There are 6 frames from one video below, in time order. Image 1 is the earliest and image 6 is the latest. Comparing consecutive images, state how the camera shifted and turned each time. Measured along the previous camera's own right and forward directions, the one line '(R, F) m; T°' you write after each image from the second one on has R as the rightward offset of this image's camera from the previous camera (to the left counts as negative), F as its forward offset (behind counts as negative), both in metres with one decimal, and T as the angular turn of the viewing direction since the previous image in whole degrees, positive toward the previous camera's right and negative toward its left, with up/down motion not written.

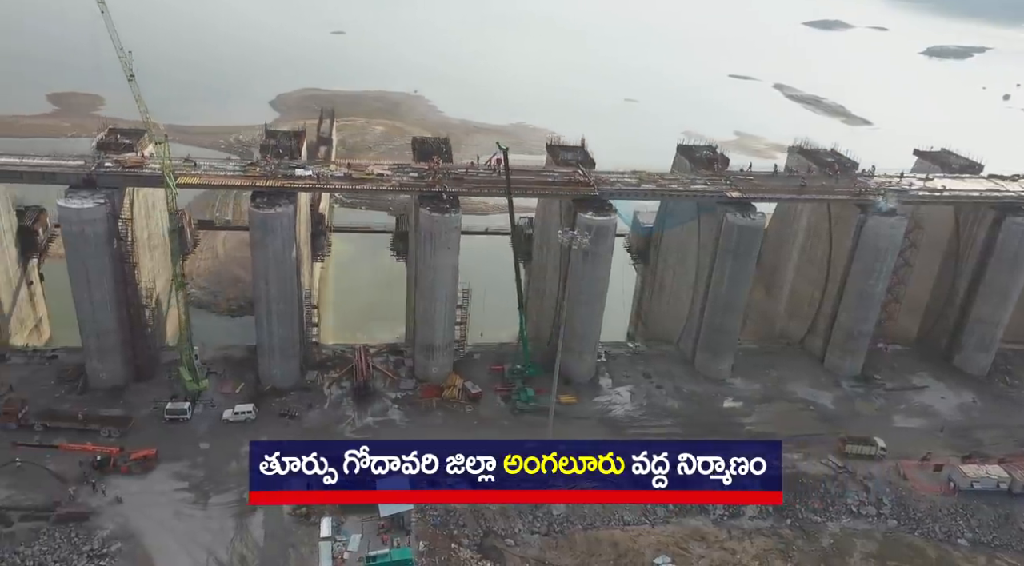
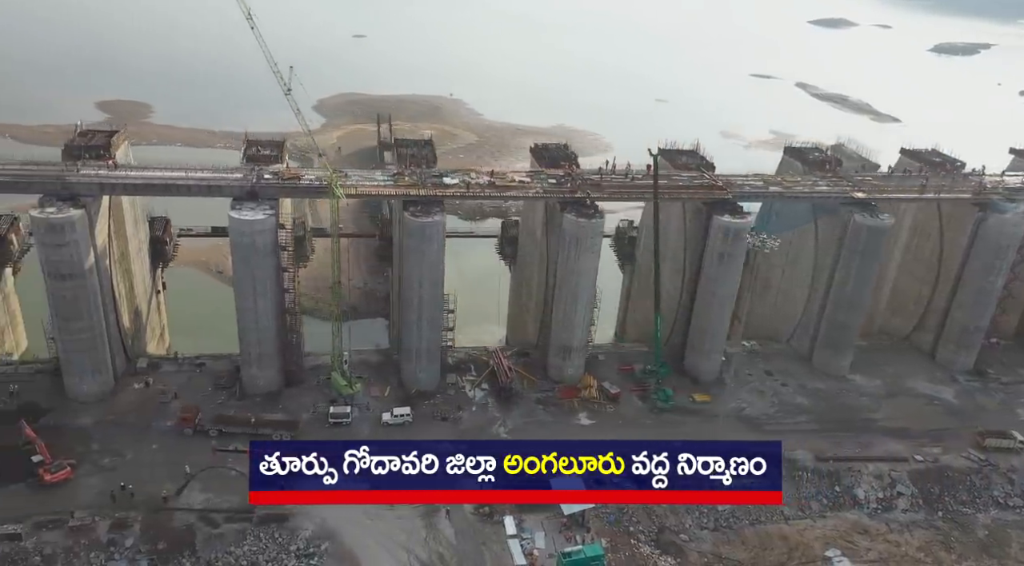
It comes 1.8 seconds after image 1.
(-8.2, -1.1) m; 0°
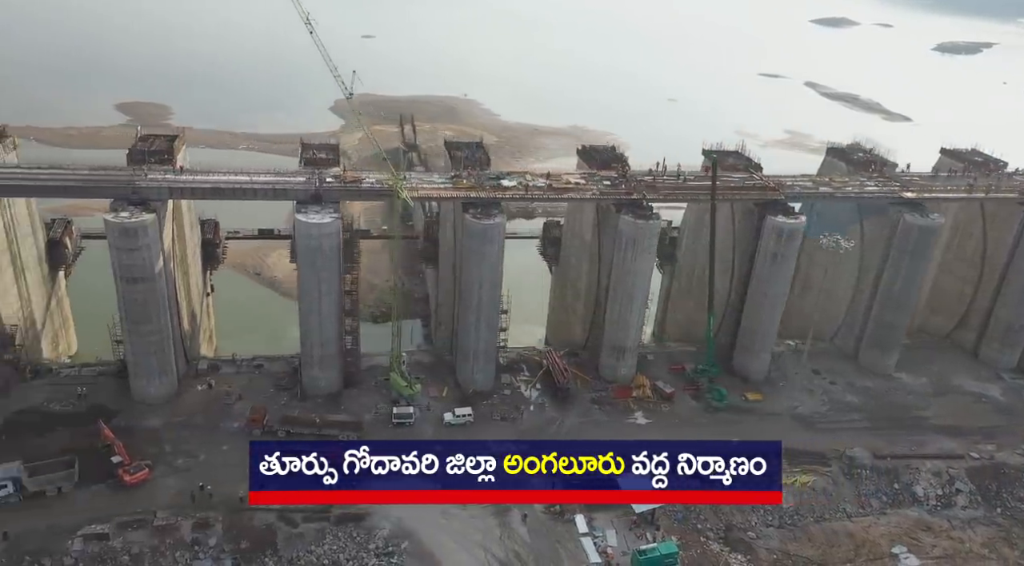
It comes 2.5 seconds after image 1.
(-3.3, -0.4) m; 0°
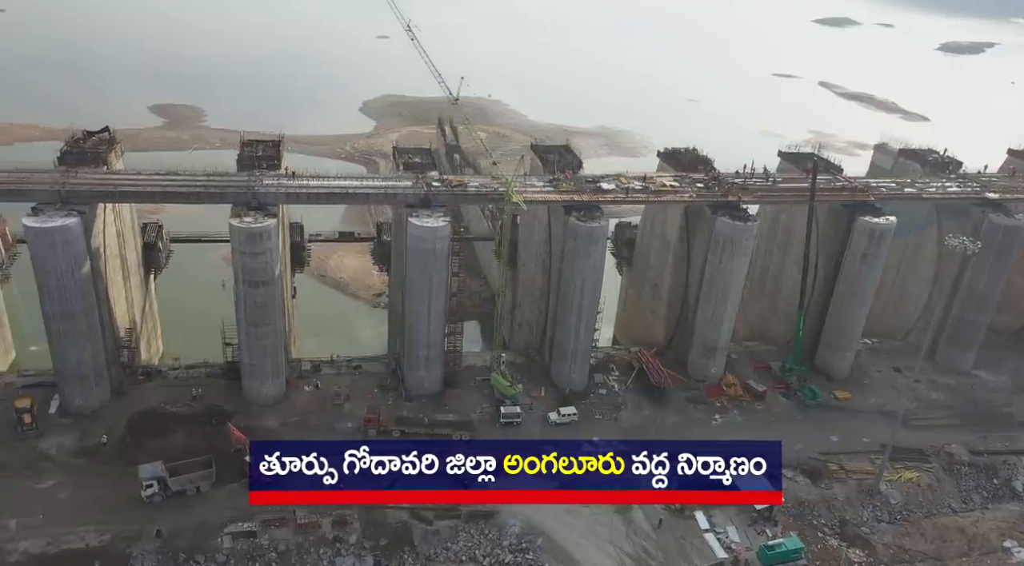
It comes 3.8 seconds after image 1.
(-5.9, -0.8) m; 0°
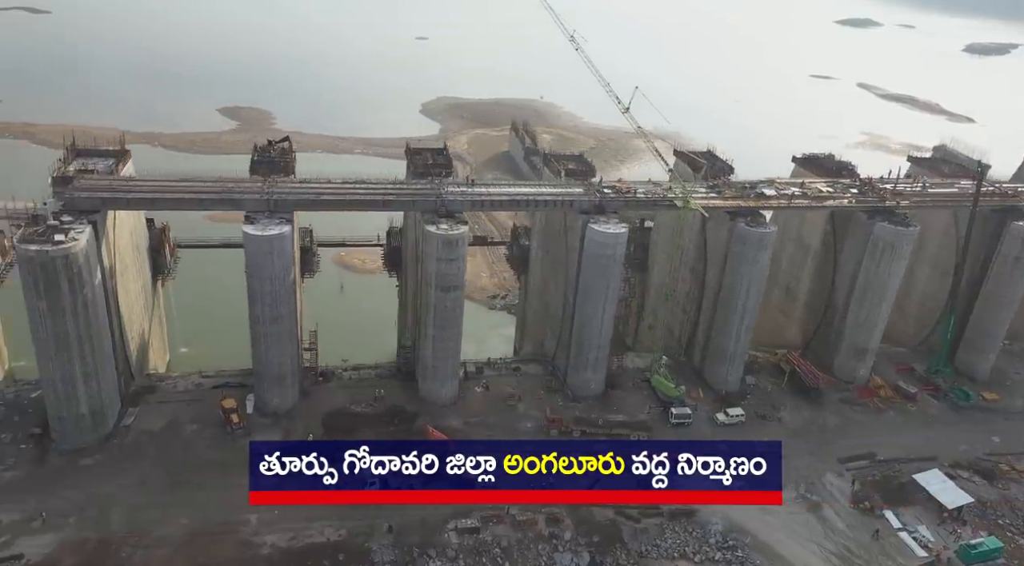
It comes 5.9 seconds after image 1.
(-9.1, -1.2) m; -1°
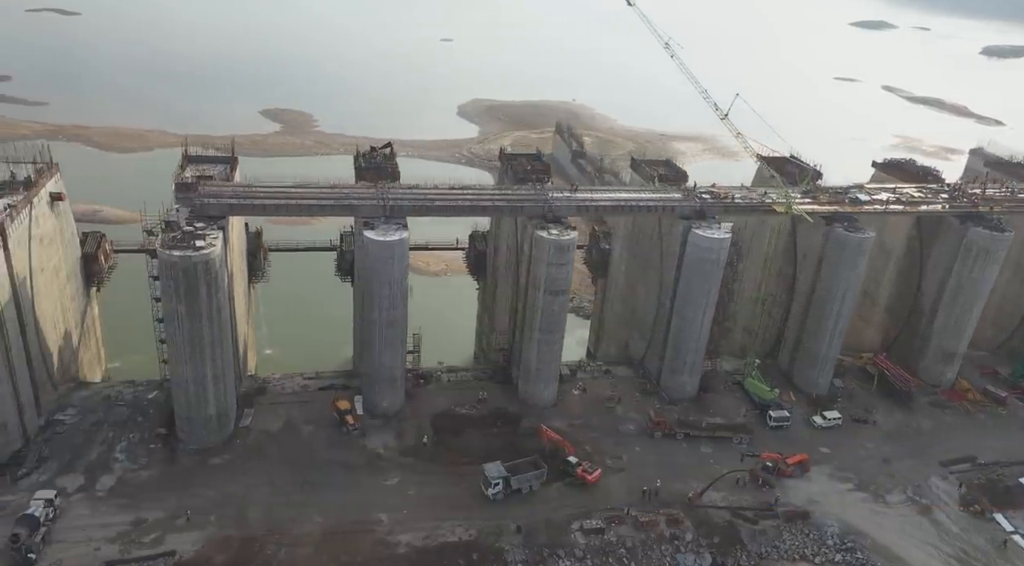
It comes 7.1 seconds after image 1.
(-5.3, -0.6) m; -1°
